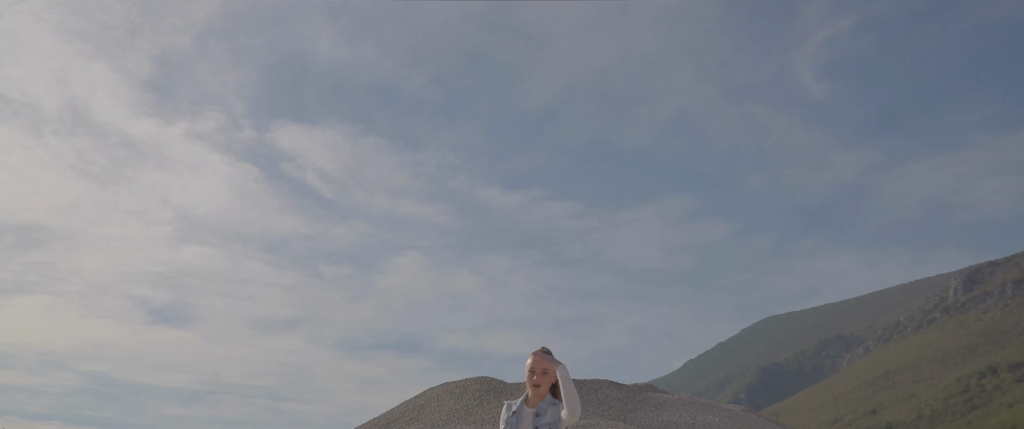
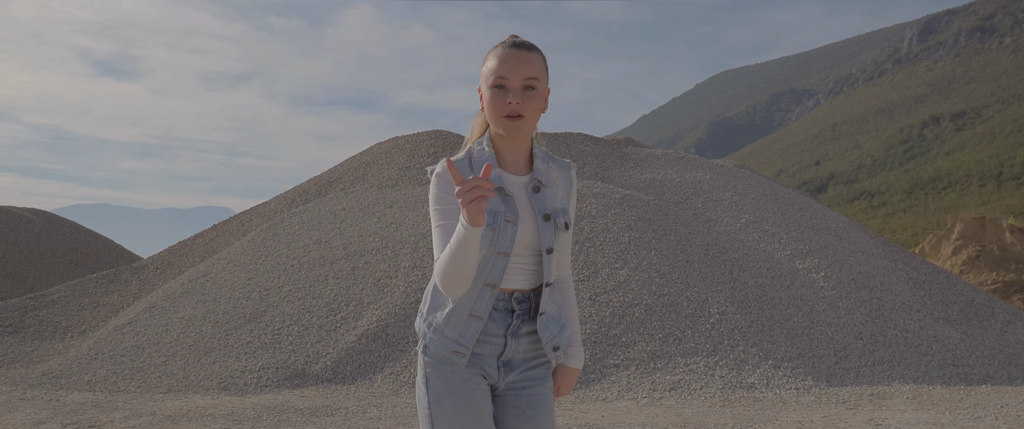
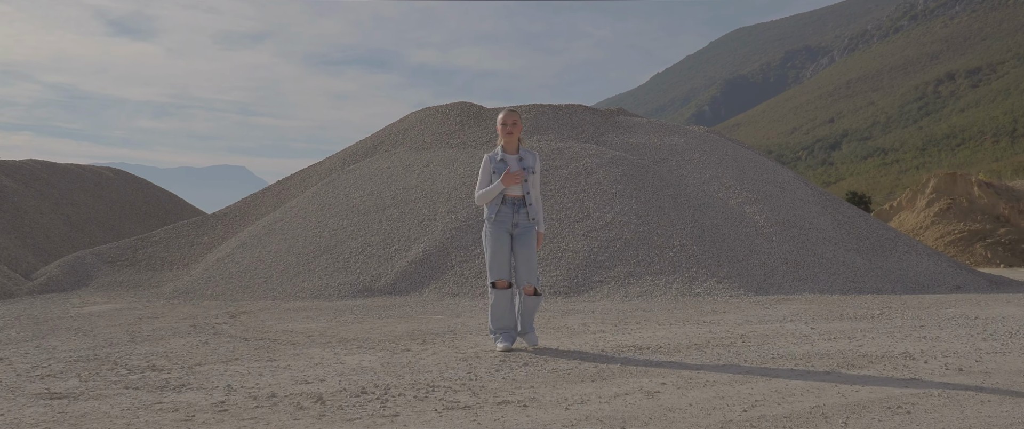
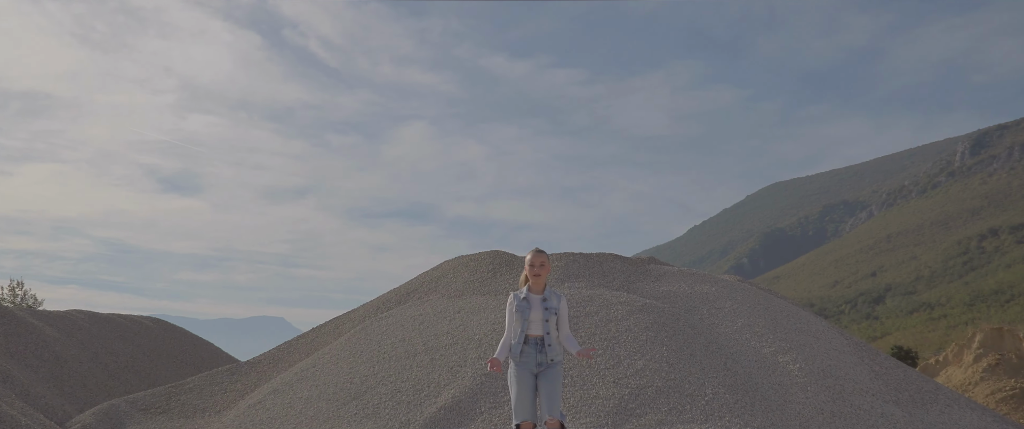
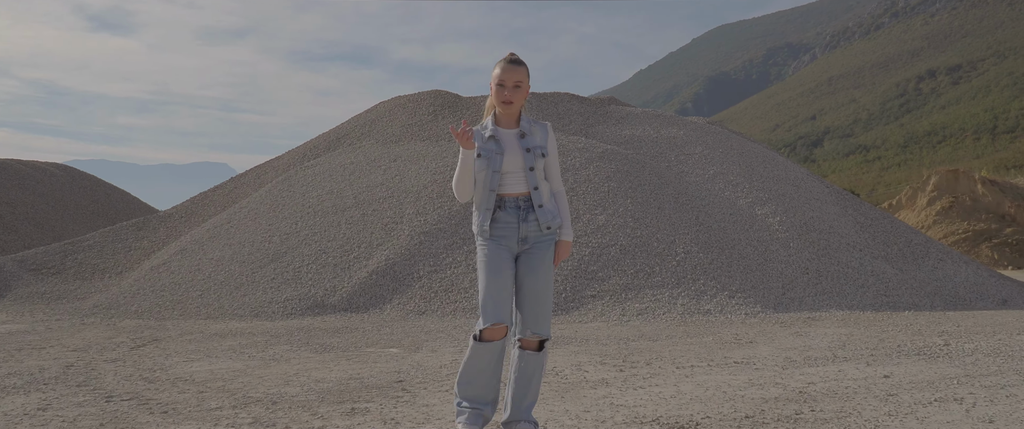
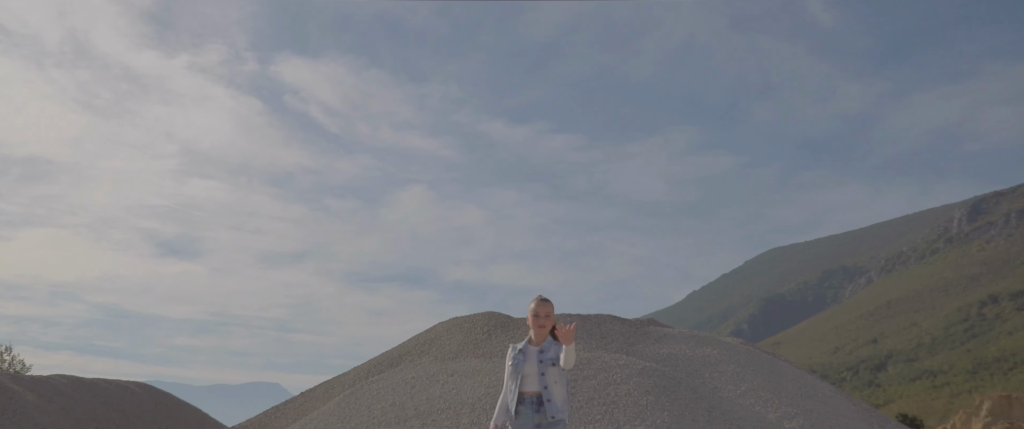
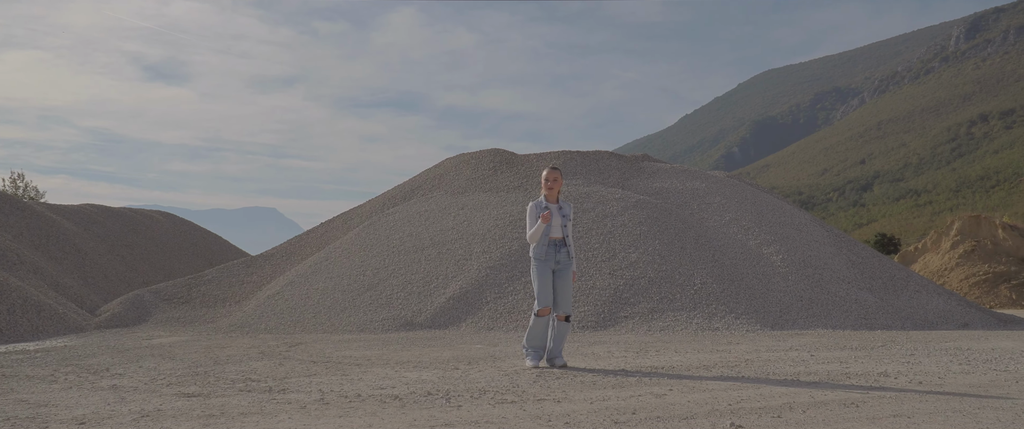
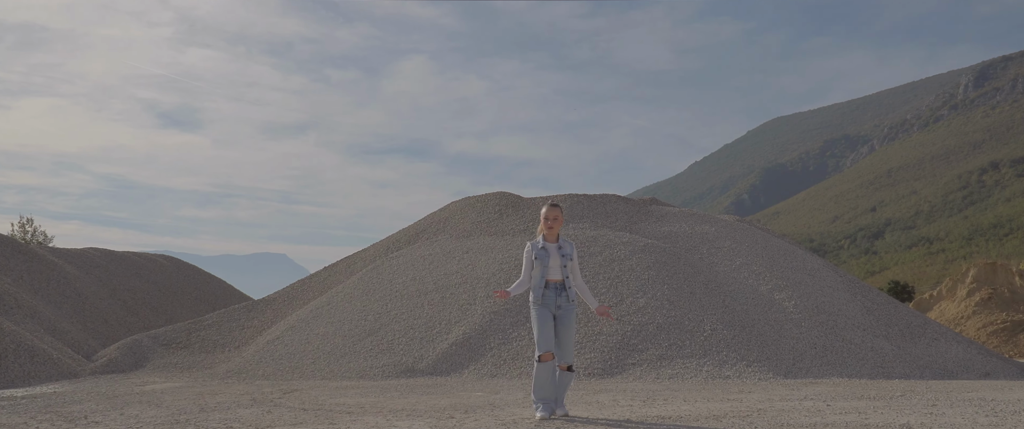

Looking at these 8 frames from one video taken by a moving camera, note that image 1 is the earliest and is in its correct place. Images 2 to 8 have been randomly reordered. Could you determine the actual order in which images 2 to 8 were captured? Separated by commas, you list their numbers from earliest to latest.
6, 4, 8, 7, 3, 5, 2
